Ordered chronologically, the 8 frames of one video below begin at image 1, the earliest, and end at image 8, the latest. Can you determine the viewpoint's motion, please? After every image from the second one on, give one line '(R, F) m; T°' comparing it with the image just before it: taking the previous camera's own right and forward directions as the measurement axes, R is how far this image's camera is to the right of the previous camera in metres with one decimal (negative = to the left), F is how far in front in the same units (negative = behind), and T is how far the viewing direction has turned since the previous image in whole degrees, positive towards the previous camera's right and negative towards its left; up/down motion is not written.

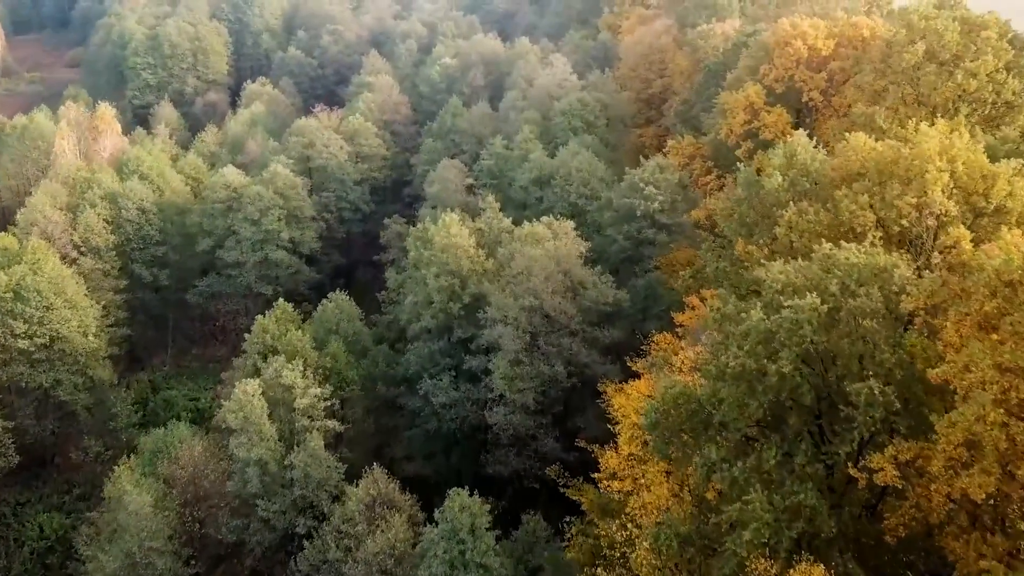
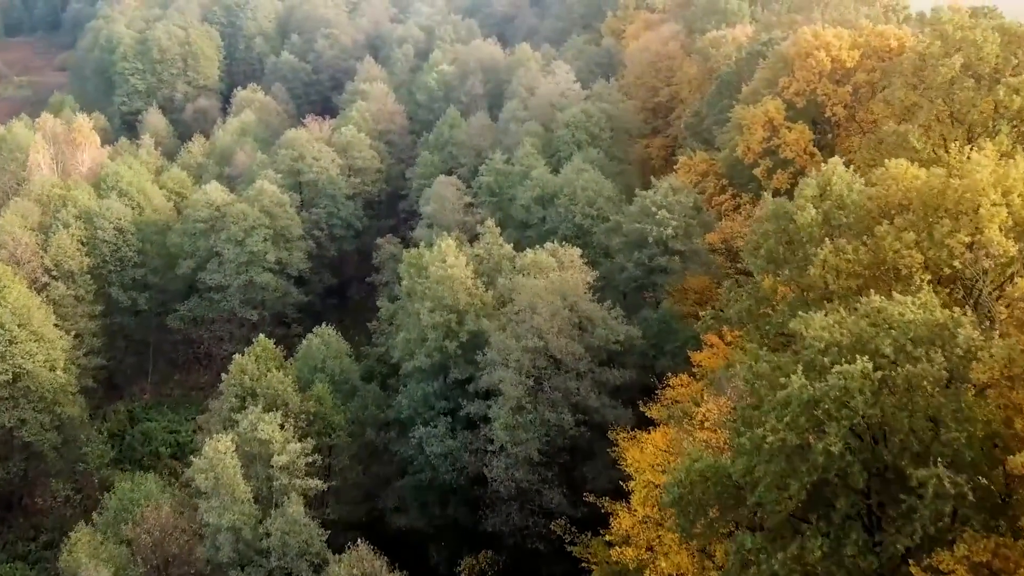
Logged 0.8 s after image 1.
(-0.1, +3.3) m; 0°
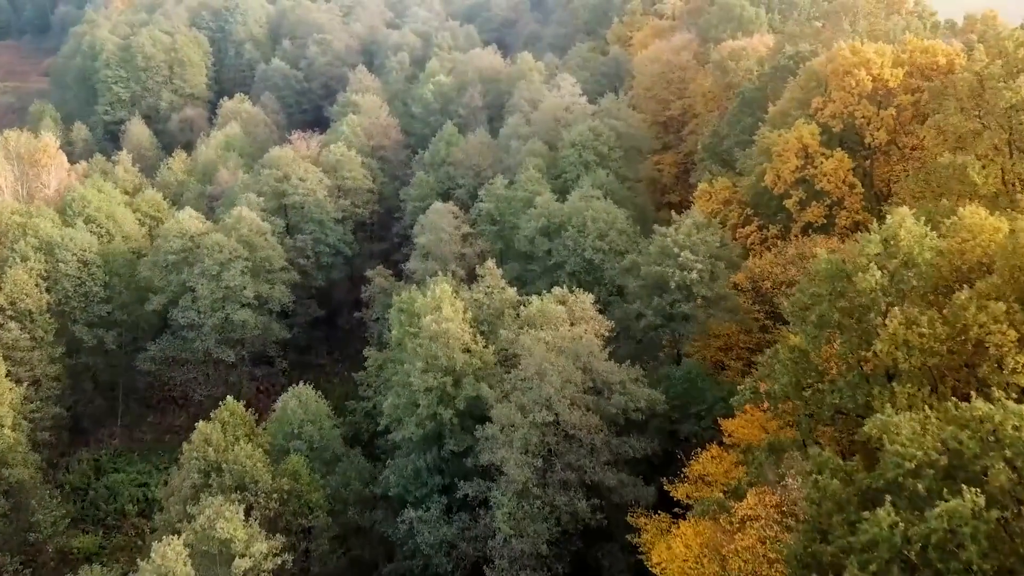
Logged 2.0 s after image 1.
(-0.2, +4.7) m; 0°
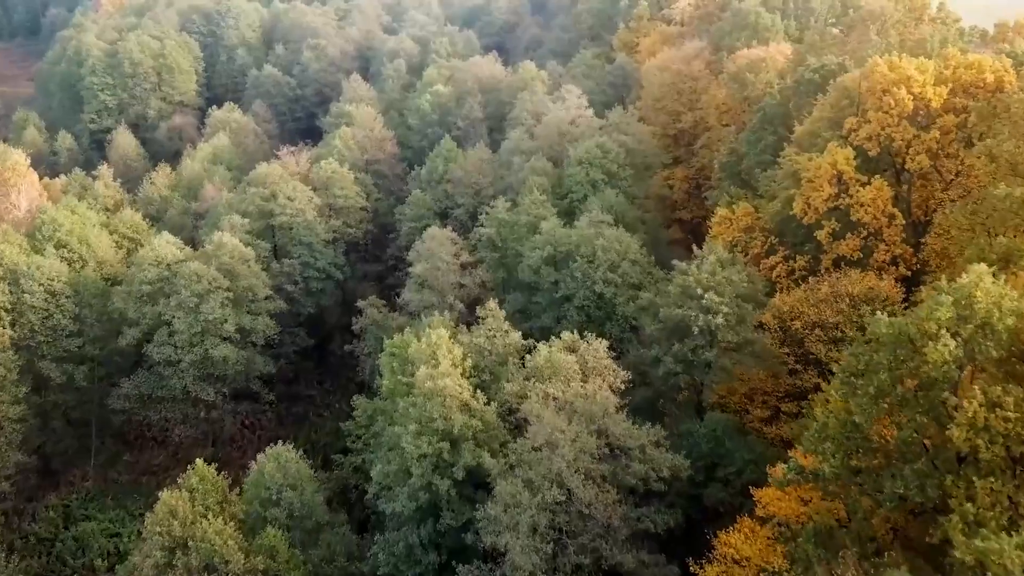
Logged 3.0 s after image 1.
(-0.2, +3.7) m; 0°
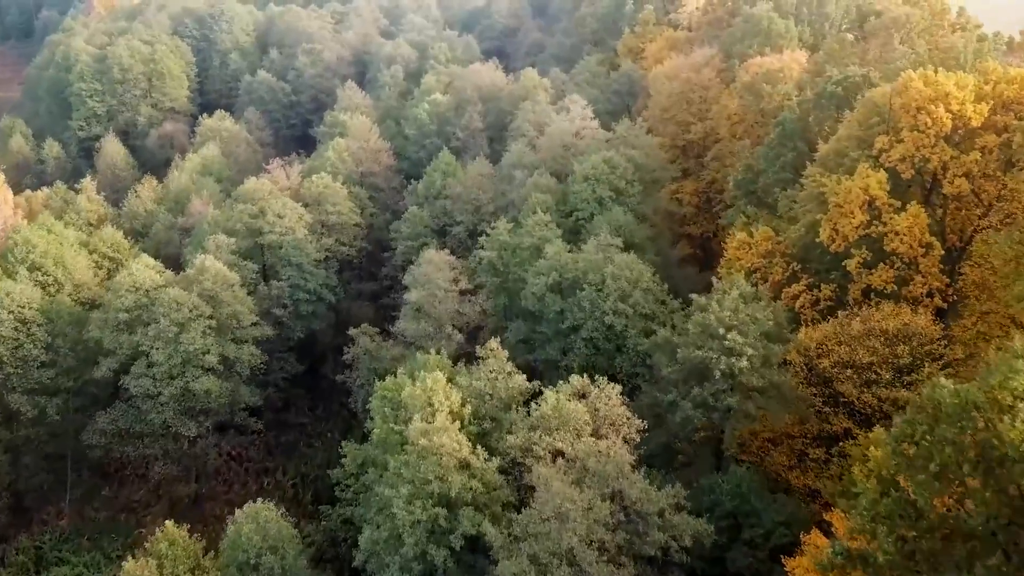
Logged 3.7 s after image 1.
(-0.1, +2.9) m; 0°
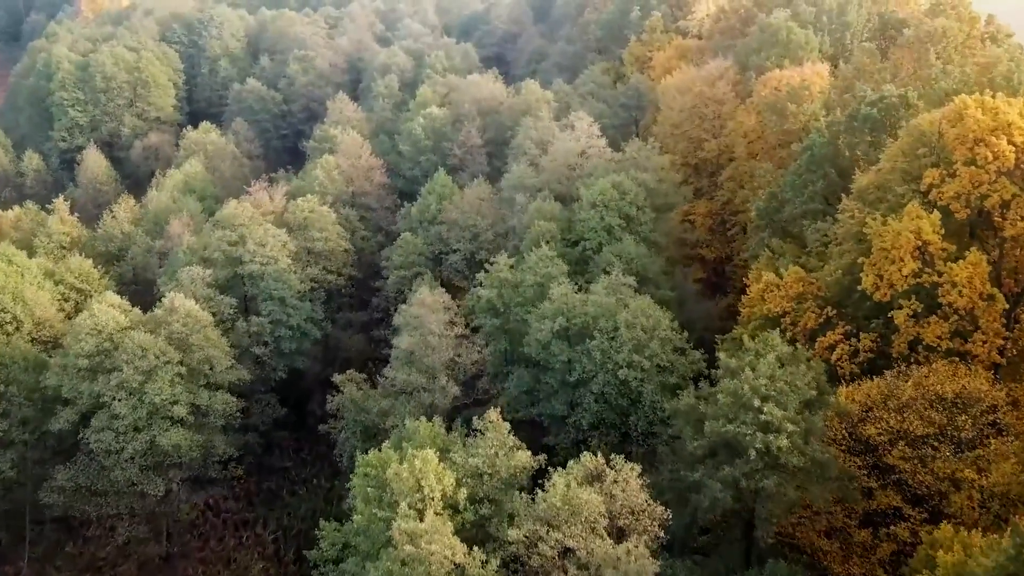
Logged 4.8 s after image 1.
(-0.1, +4.0) m; 0°
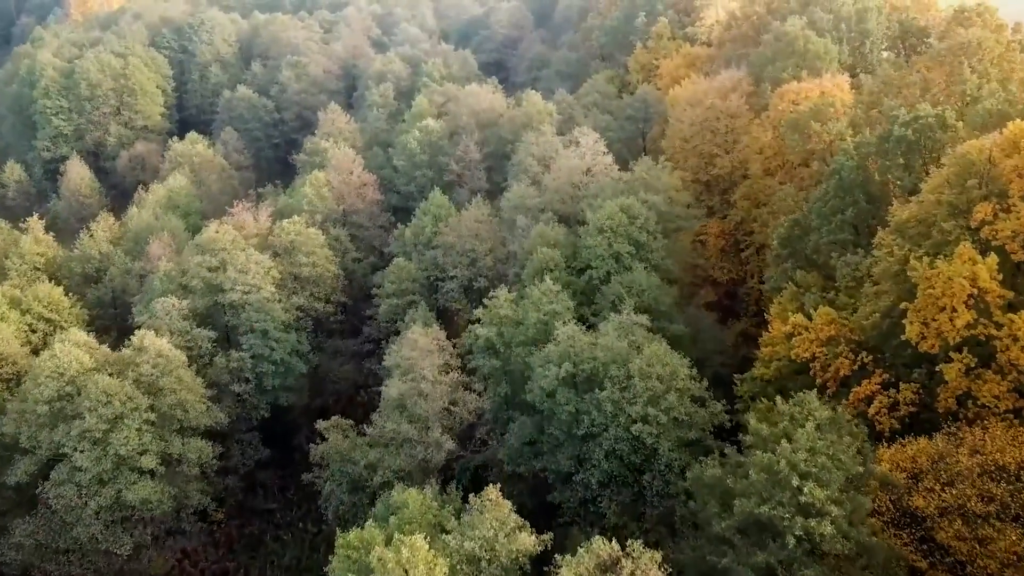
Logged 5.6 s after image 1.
(-0.1, +3.3) m; 0°
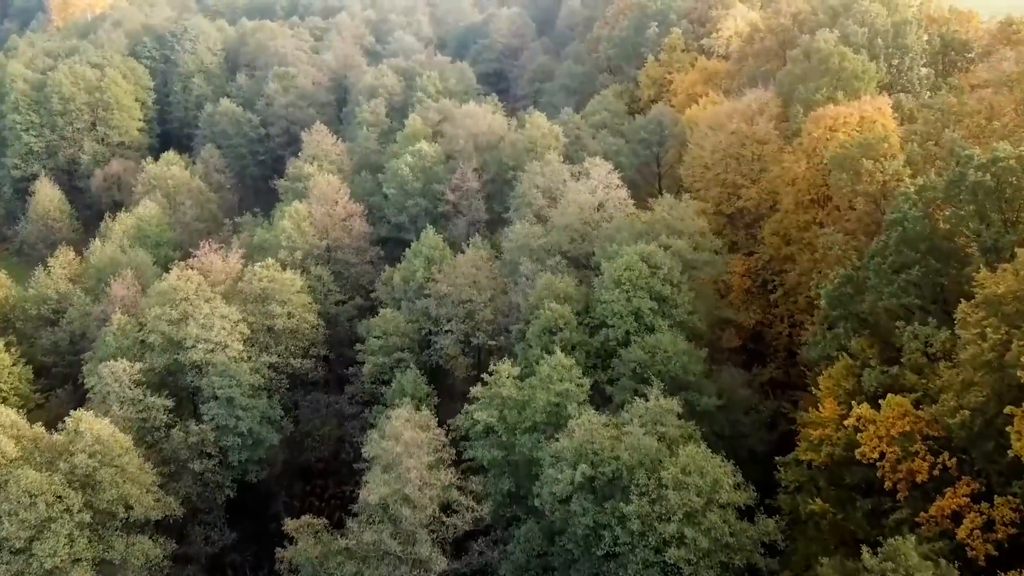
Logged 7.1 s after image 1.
(-0.2, +5.6) m; 0°
